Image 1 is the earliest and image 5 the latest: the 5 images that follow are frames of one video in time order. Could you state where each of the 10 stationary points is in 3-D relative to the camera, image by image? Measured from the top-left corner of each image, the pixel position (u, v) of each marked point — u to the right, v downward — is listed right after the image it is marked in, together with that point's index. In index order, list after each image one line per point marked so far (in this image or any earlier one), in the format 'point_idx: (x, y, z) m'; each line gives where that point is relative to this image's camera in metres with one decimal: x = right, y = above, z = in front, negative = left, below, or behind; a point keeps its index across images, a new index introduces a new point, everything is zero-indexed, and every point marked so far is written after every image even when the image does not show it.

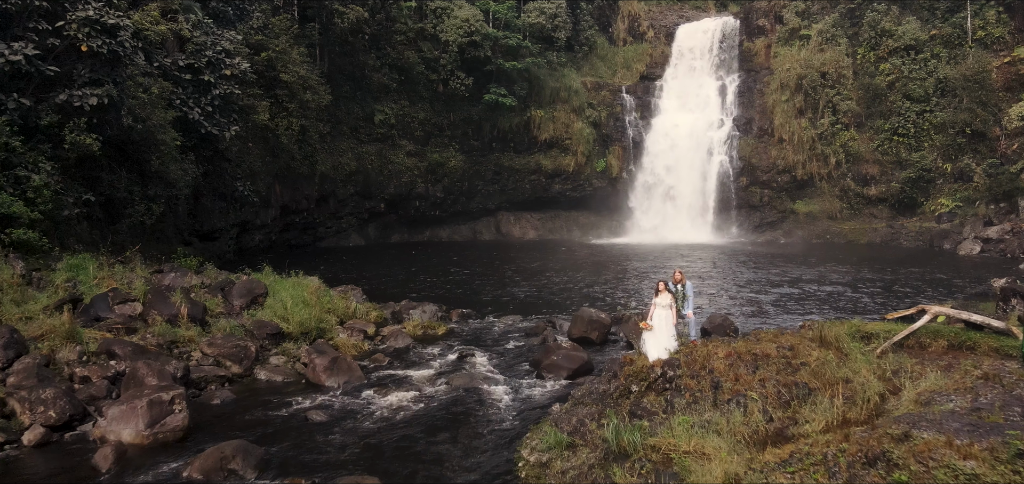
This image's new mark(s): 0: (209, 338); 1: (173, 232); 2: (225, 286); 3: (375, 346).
0: (-3.3, -1.0, +8.2) m
1: (-7.5, +0.2, +16.9) m
2: (-4.0, -0.6, +10.7) m
3: (-1.7, -1.3, +9.4) m
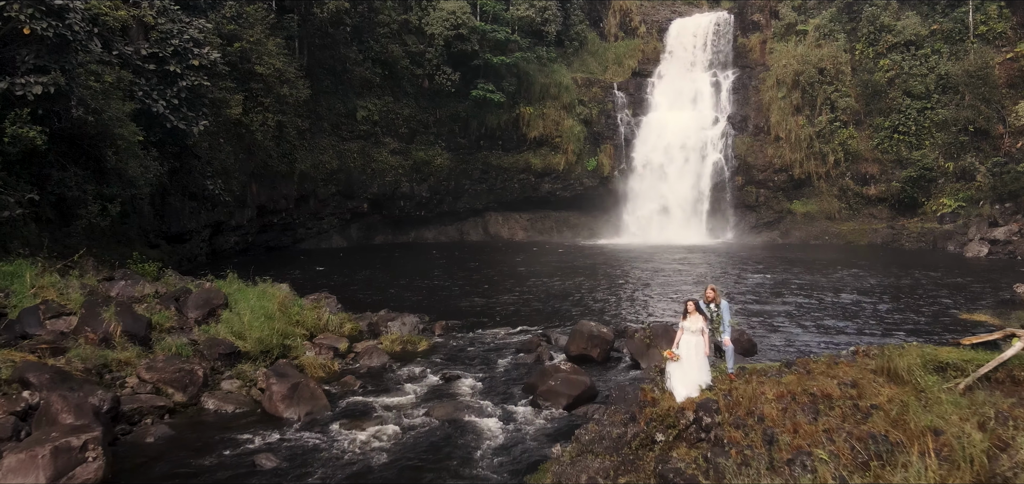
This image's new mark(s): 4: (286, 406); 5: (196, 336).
0: (-3.4, -1.1, +7.0) m
1: (-7.8, +0.2, +15.6) m
2: (-4.2, -0.7, +9.5) m
3: (-1.8, -1.3, +8.2) m
4: (-1.9, -1.4, +6.5) m
5: (-3.3, -1.0, +8.0) m
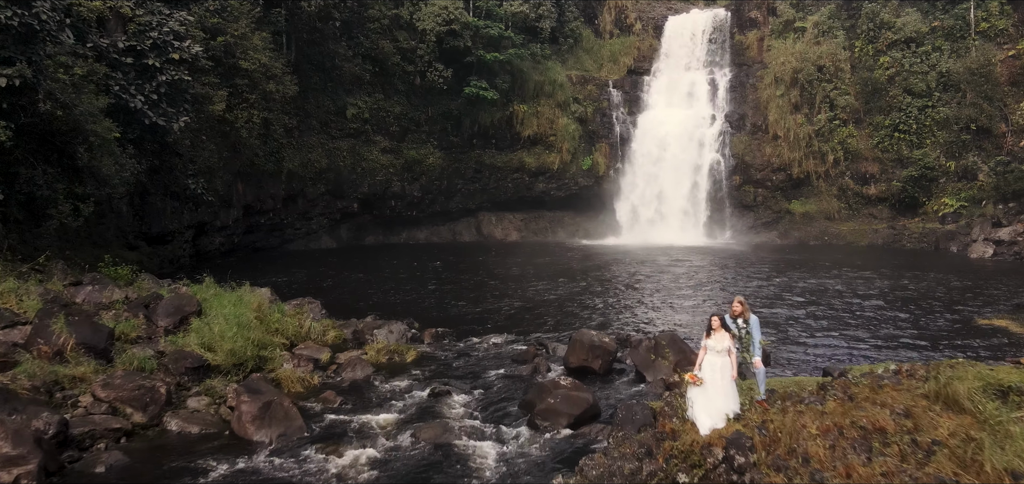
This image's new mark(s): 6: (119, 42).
0: (-3.4, -1.1, +6.4) m
1: (-7.9, +0.2, +15.0) m
2: (-4.2, -0.7, +8.8) m
3: (-1.9, -1.4, +7.6) m
4: (-2.0, -1.4, +5.8) m
5: (-3.4, -1.0, +7.4) m
6: (-6.9, +3.5, +13.4) m
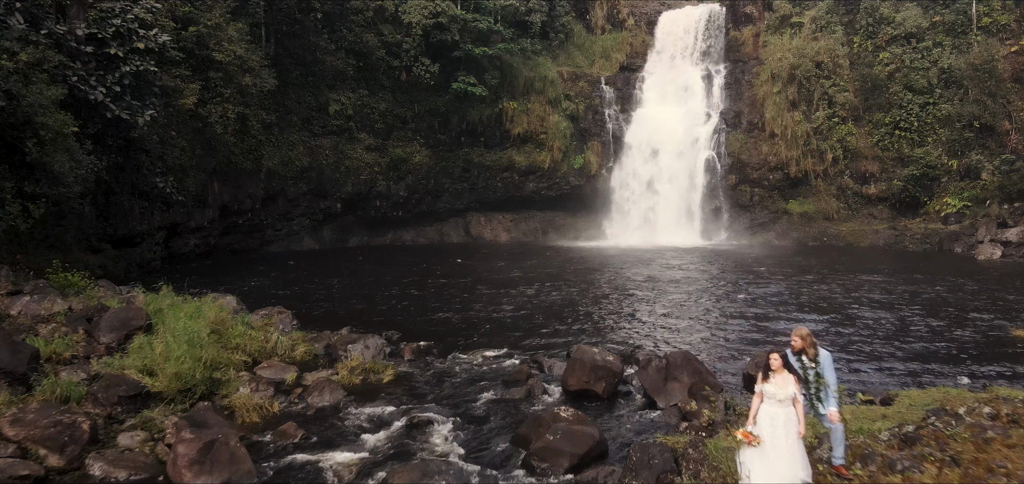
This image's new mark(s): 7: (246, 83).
0: (-3.5, -1.2, +5.3) m
1: (-8.1, +0.1, +13.9) m
2: (-4.3, -0.8, +7.8) m
3: (-1.9, -1.4, +6.6) m
4: (-2.0, -1.5, +4.8) m
5: (-3.5, -1.1, +6.3) m
6: (-7.1, +3.5, +12.3) m
7: (-6.5, +3.9, +18.4) m
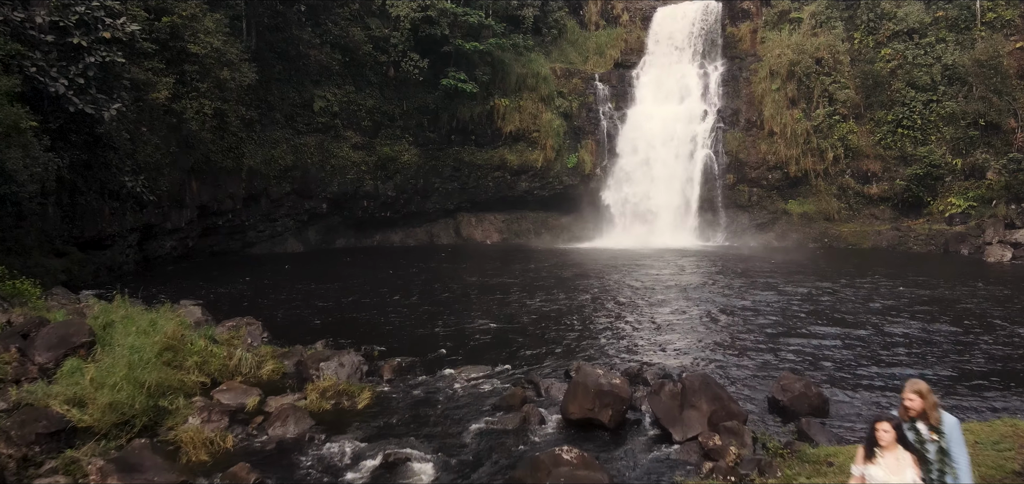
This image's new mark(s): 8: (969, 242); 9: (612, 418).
0: (-3.5, -1.2, +4.4) m
1: (-8.2, 0.0, +12.9) m
2: (-4.4, -0.8, +6.9) m
3: (-2.0, -1.5, +5.7) m
4: (-2.1, -1.5, +3.9) m
5: (-3.5, -1.1, +5.4) m
6: (-7.2, +3.4, +11.3) m
7: (-6.7, +3.8, +17.5) m
8: (+12.0, 0.0, +19.6) m
9: (+0.8, -1.3, +5.6) m
